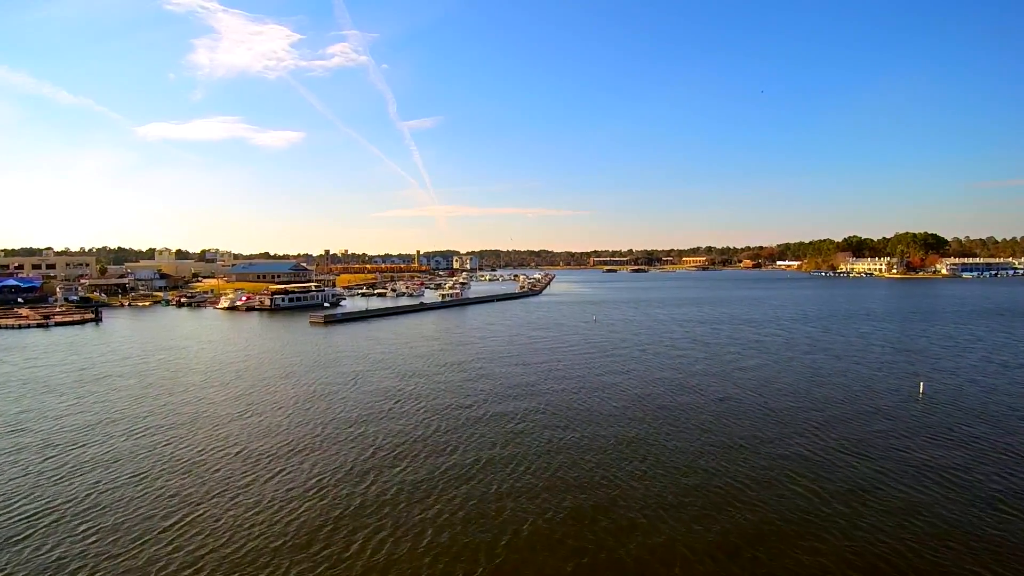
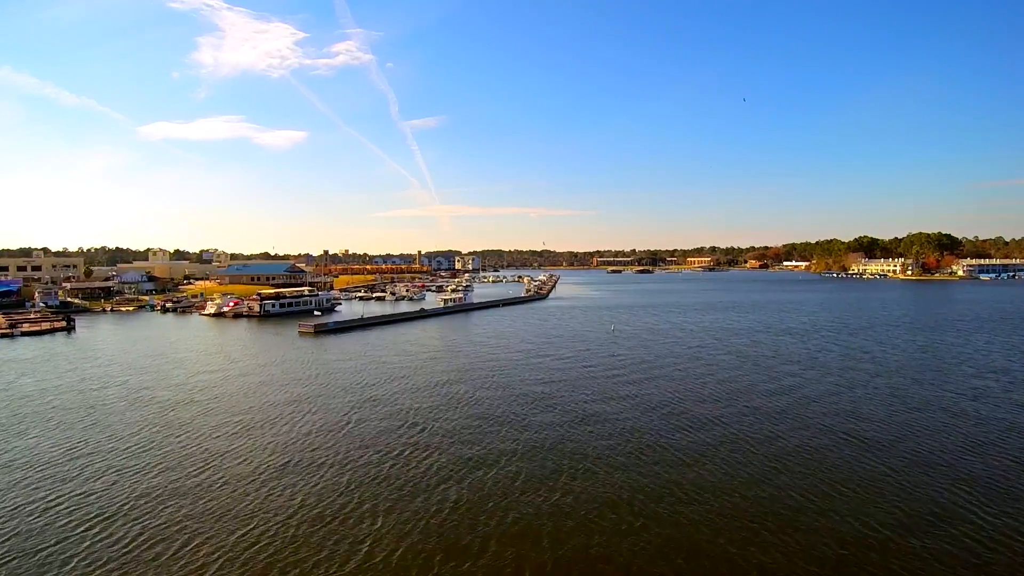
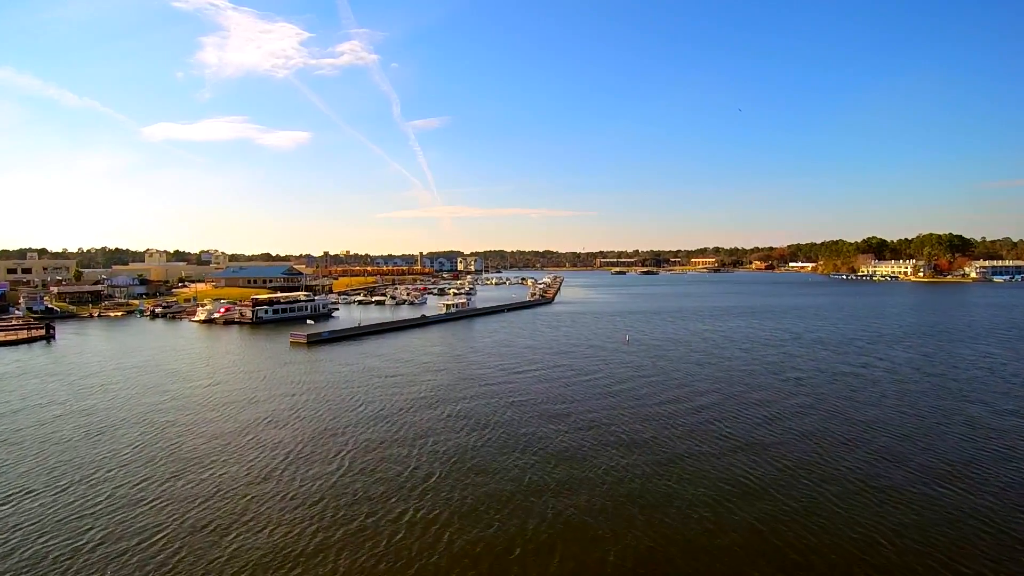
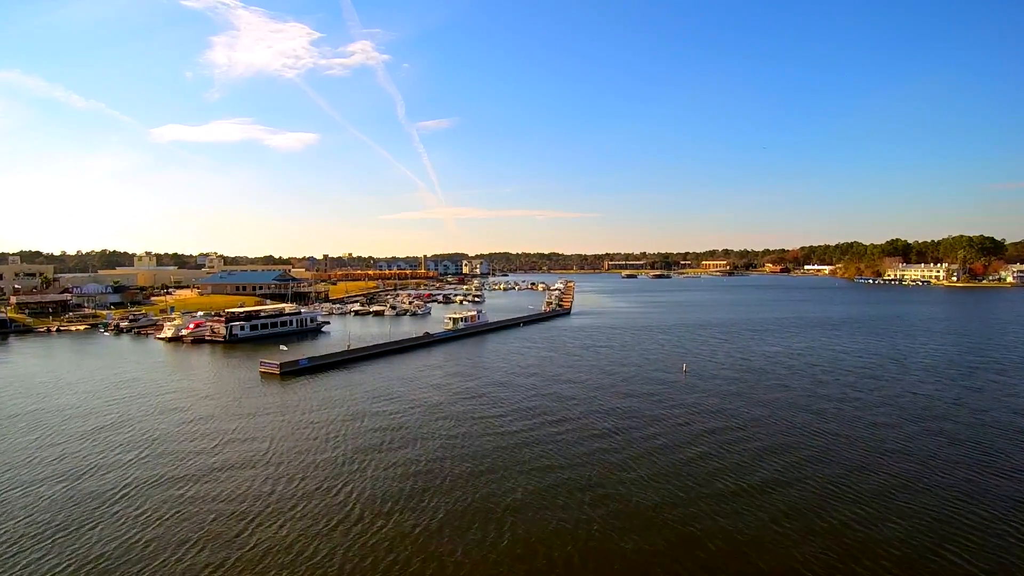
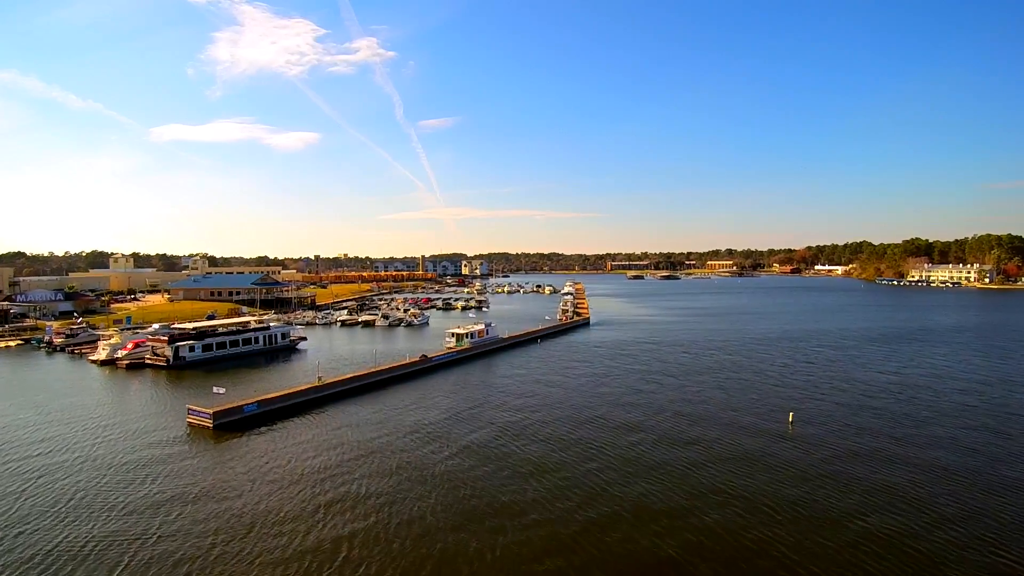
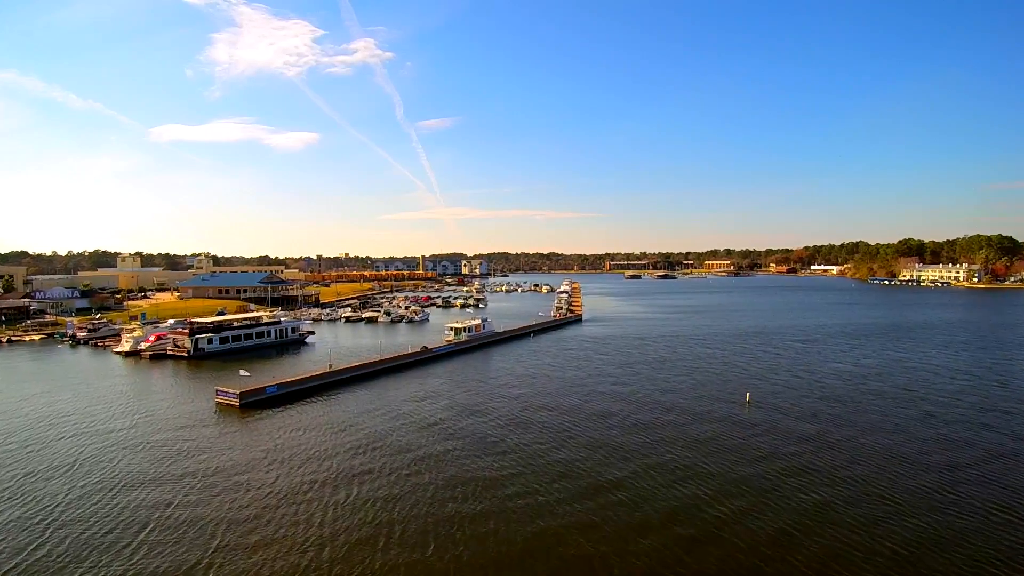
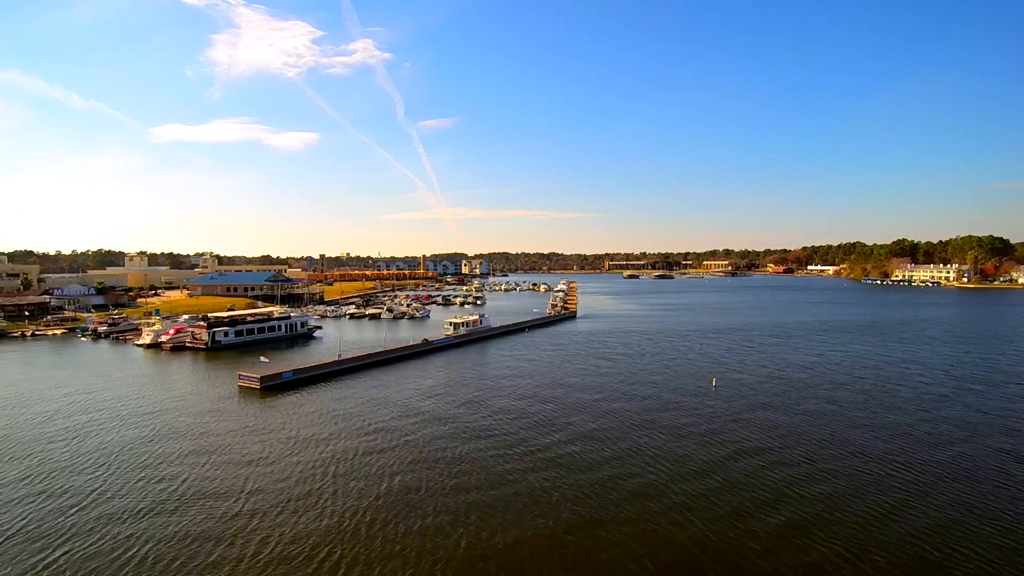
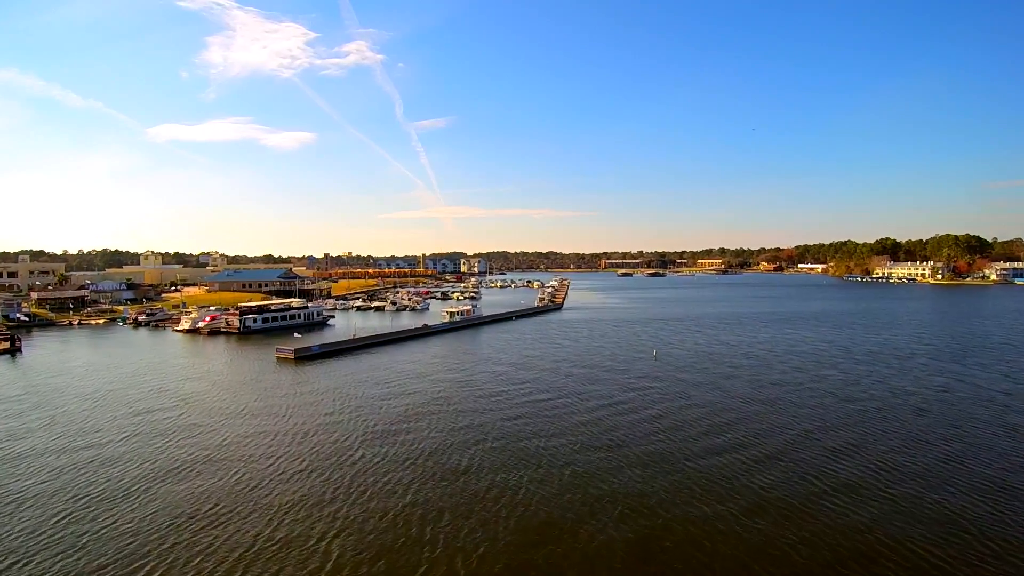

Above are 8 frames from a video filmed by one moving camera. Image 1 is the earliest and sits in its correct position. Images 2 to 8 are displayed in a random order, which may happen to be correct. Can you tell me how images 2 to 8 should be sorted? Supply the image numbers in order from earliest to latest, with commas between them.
2, 3, 8, 4, 7, 6, 5
